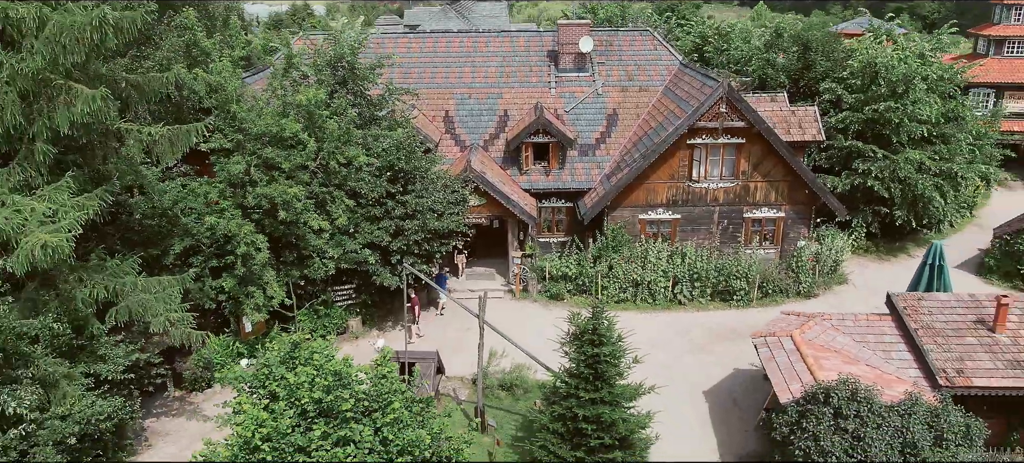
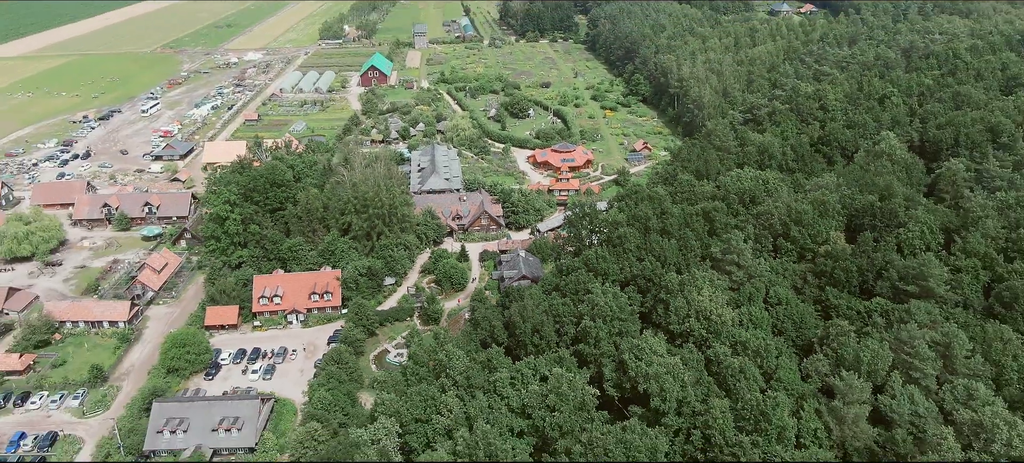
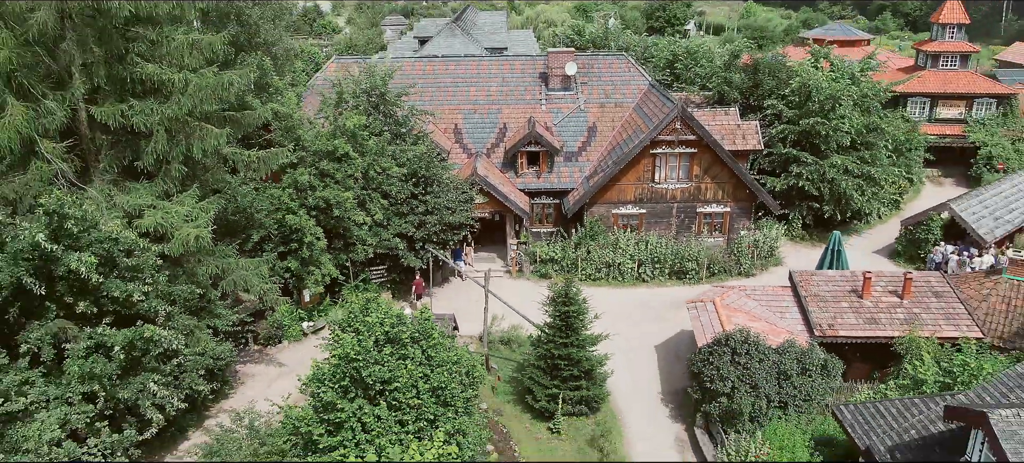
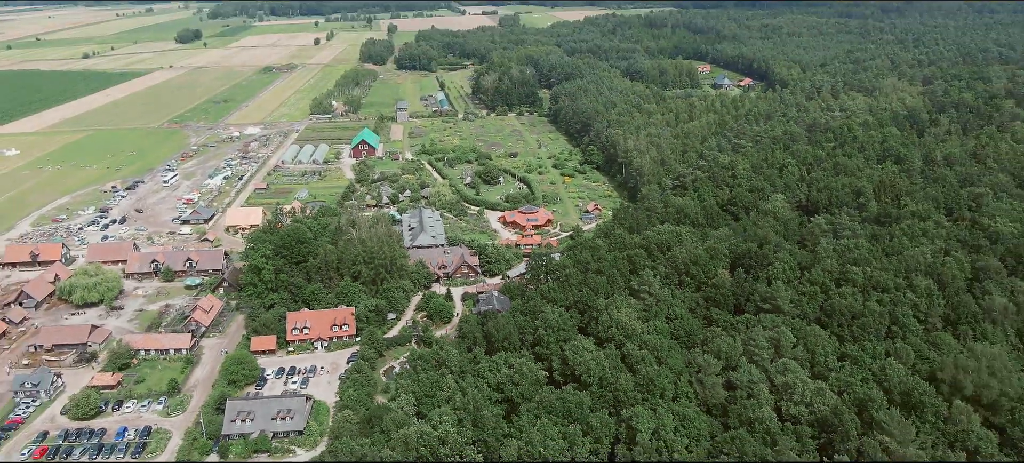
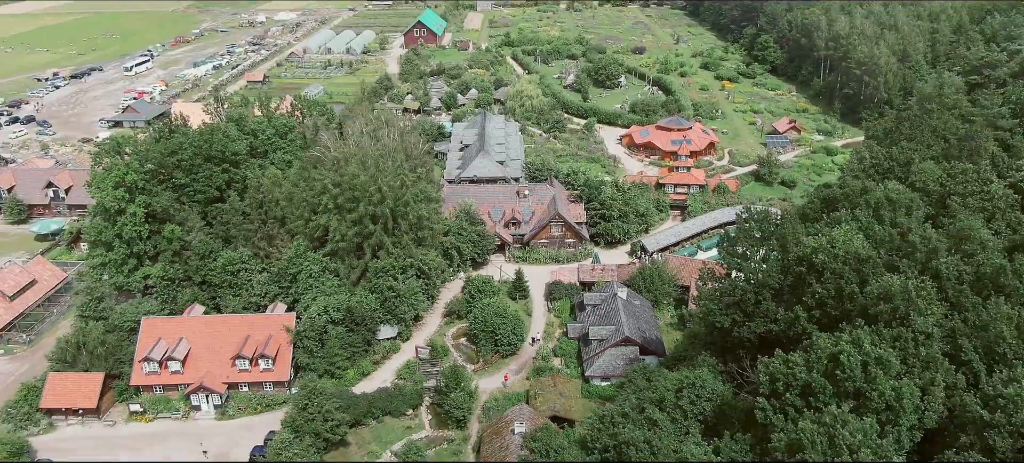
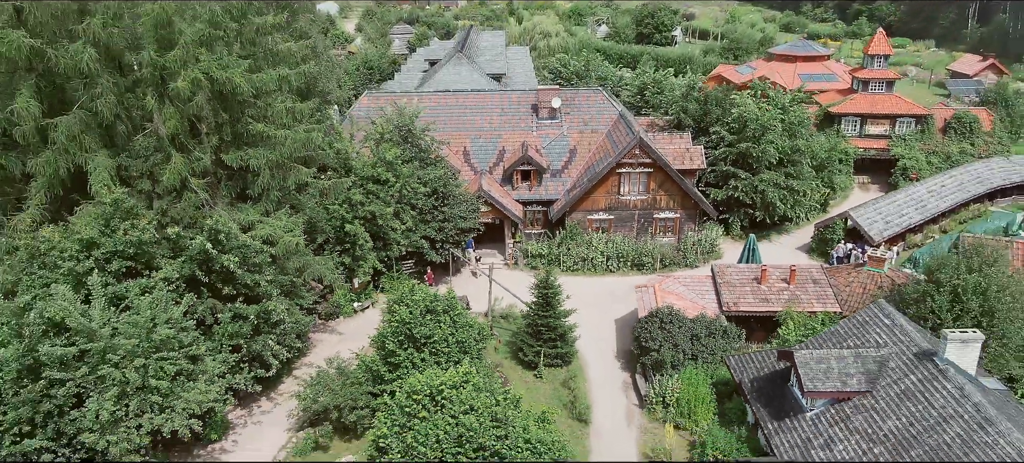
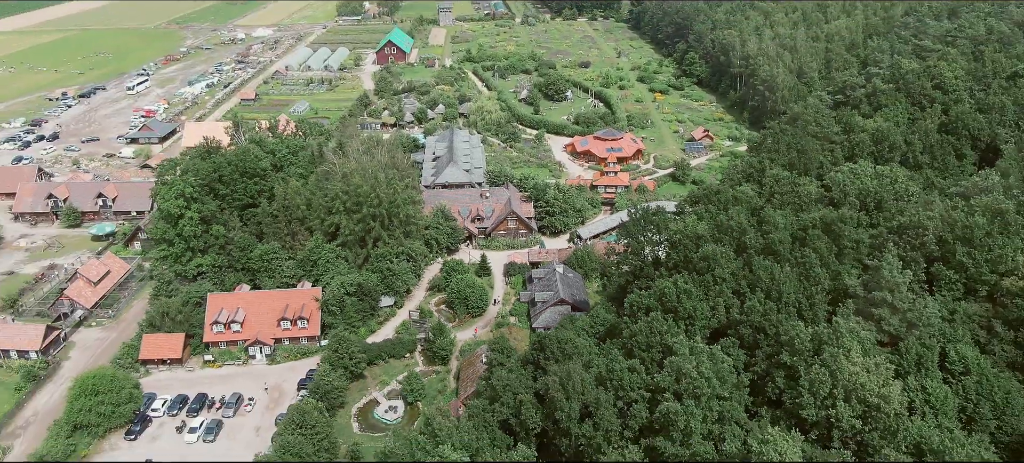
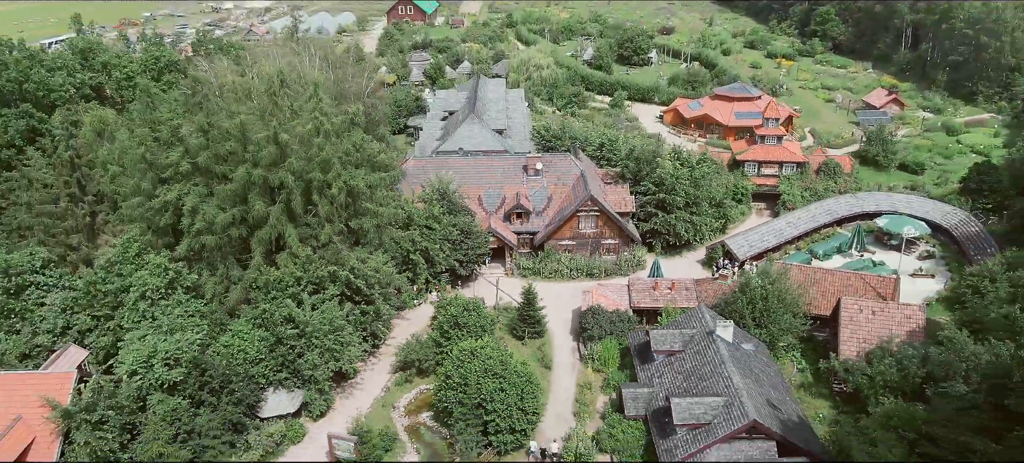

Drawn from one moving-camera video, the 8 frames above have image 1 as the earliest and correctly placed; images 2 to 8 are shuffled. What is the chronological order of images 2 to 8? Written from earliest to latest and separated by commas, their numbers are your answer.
3, 6, 8, 5, 7, 2, 4
